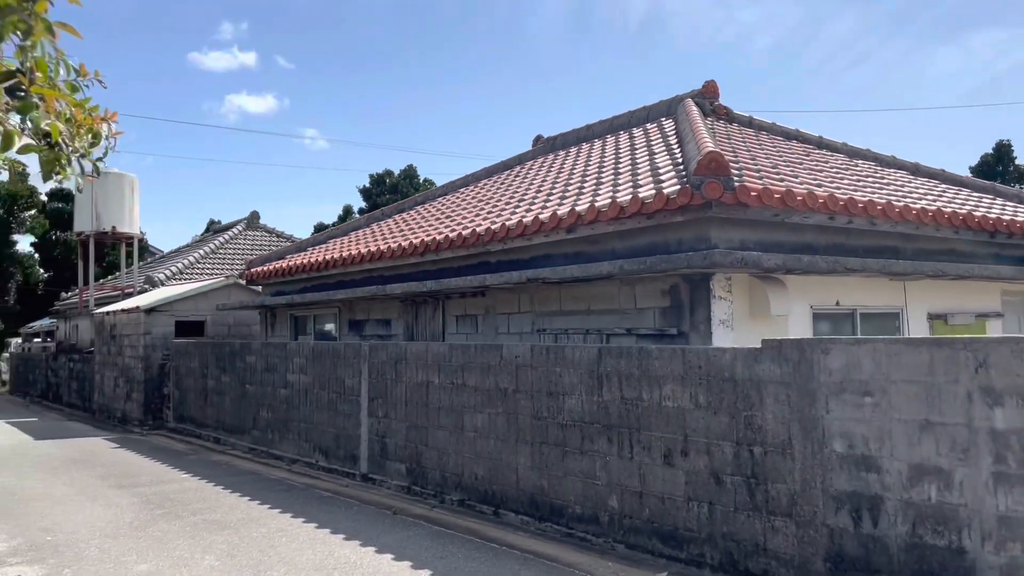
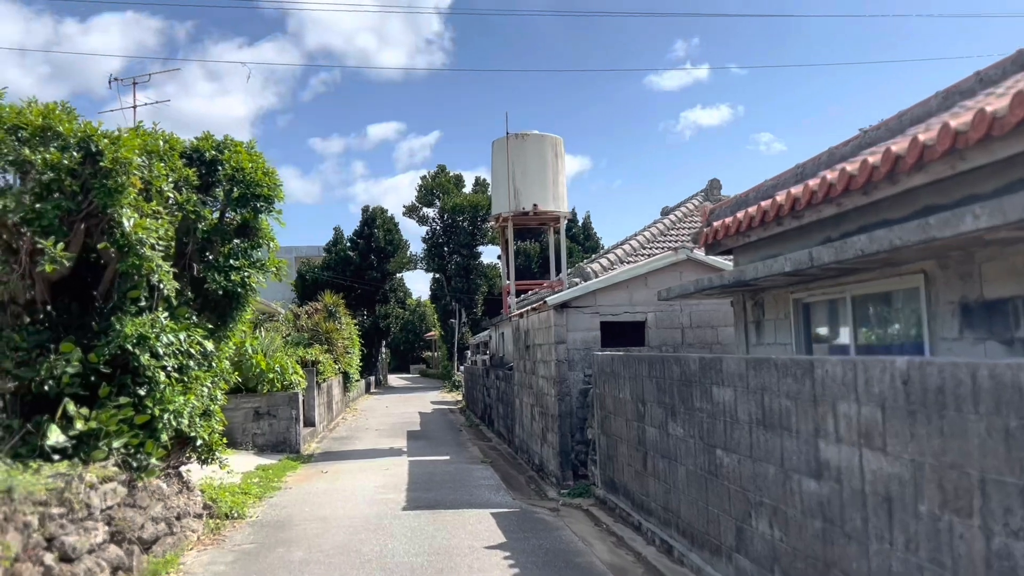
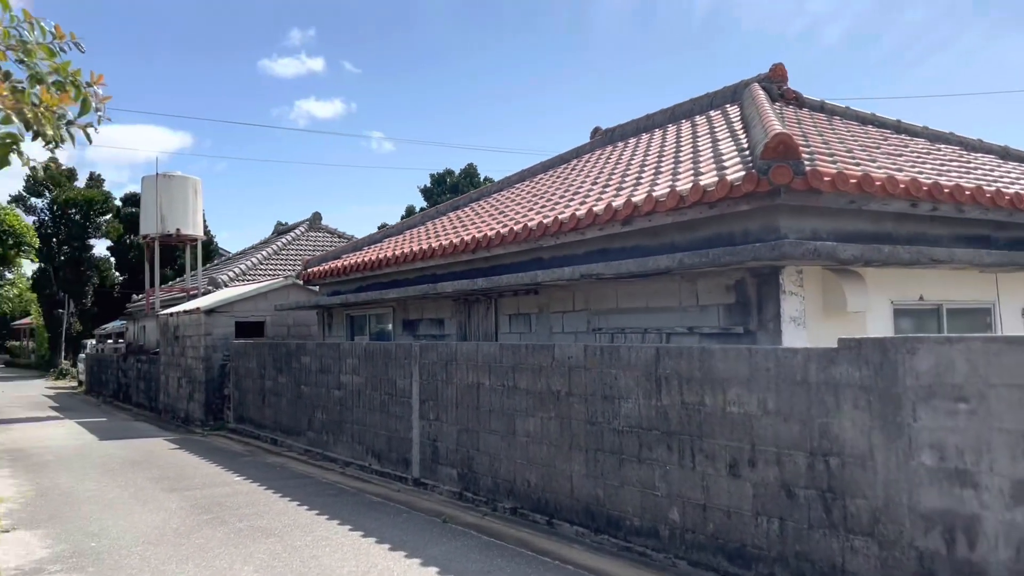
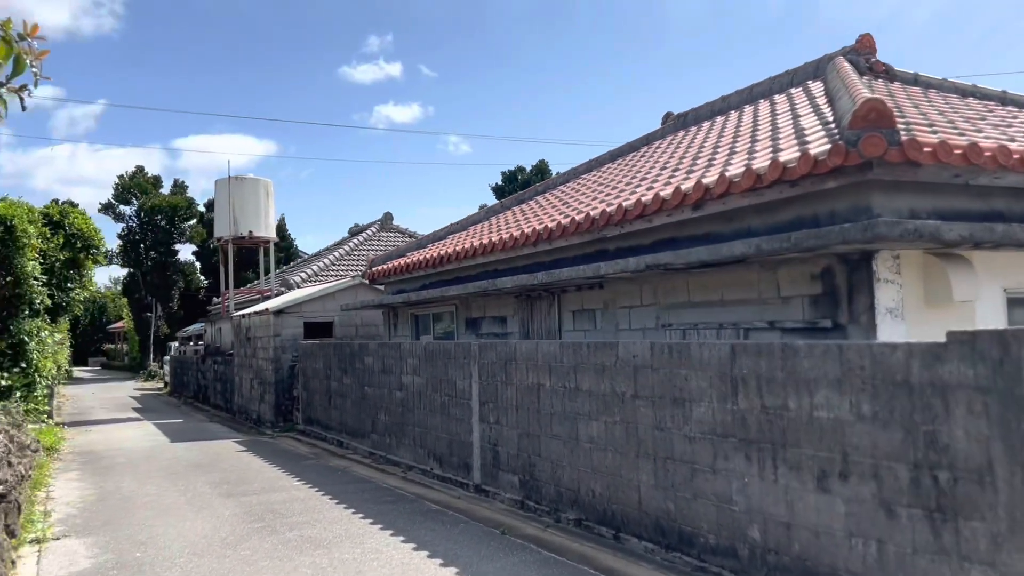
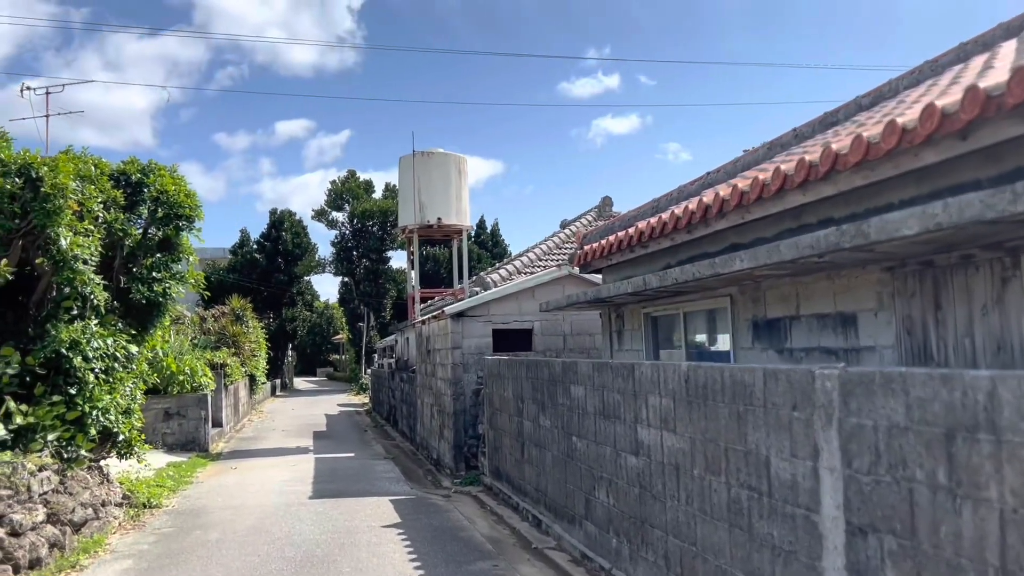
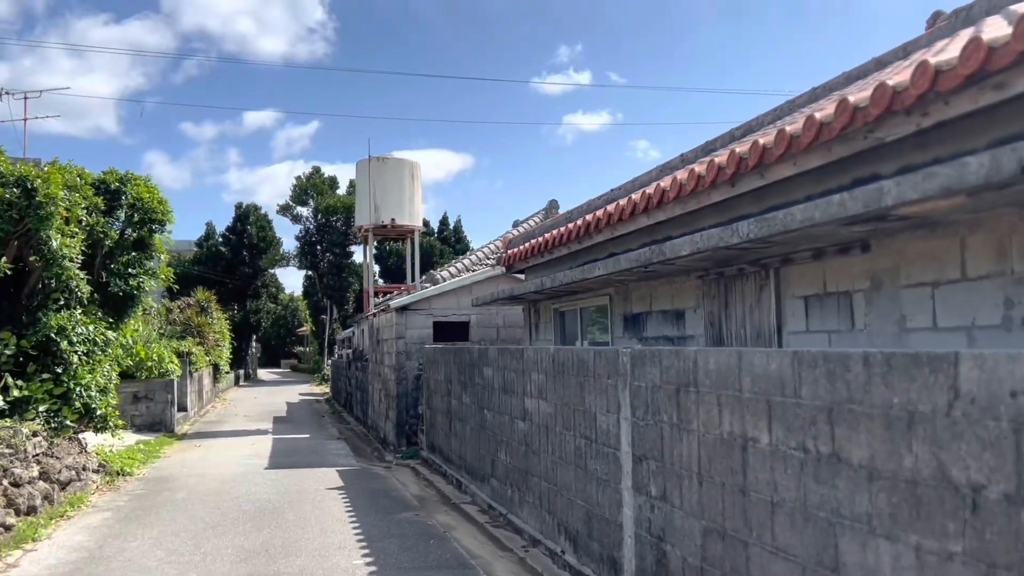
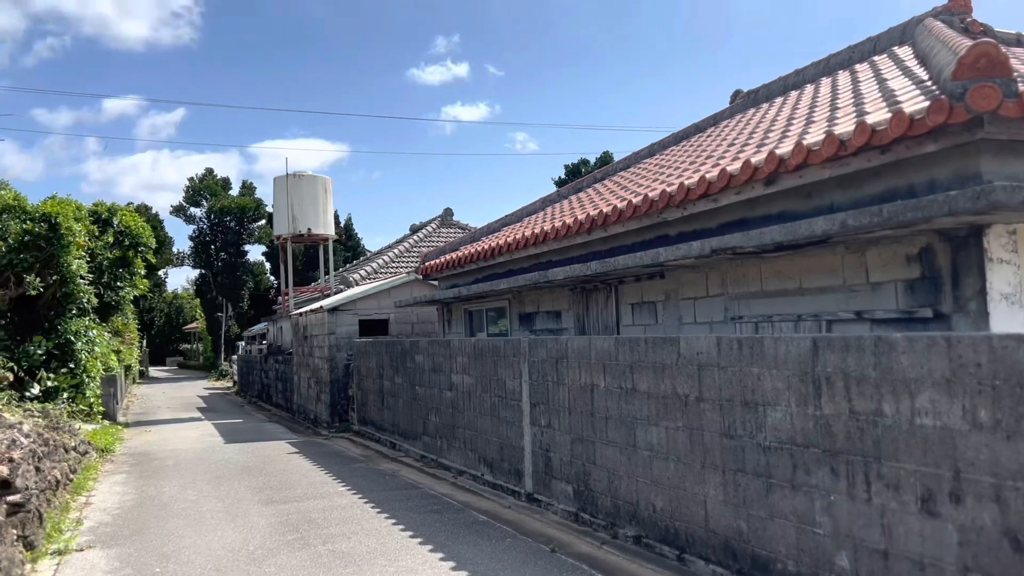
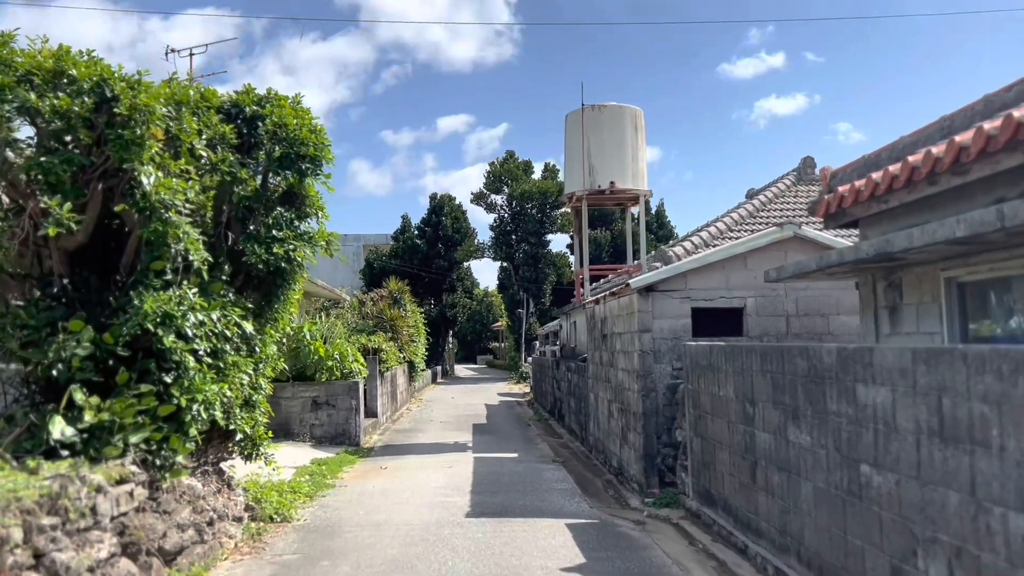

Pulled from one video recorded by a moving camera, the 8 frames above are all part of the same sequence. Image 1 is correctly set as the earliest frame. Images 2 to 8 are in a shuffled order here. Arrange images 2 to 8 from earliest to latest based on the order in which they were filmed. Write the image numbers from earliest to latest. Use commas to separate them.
3, 4, 7, 6, 5, 2, 8
